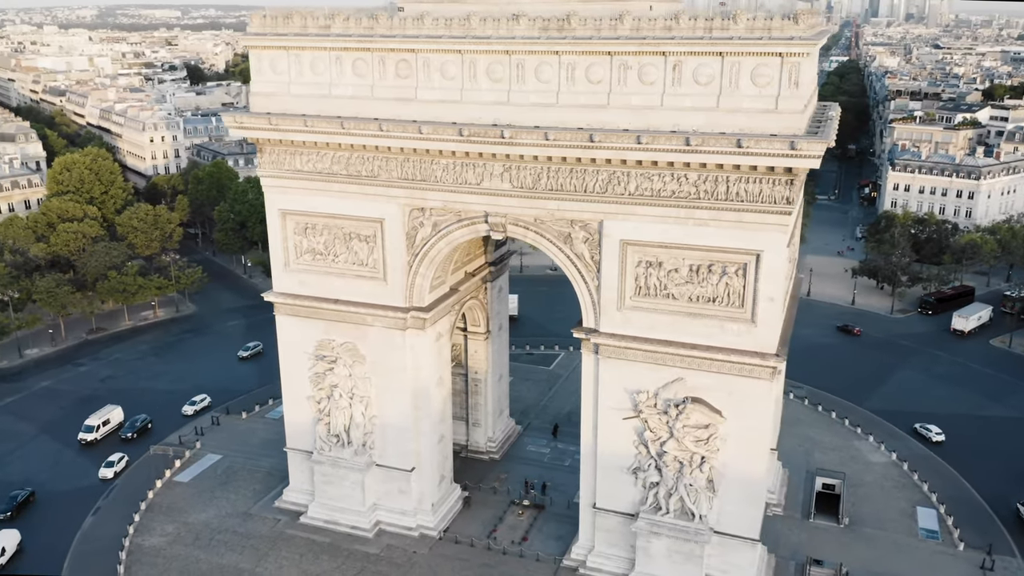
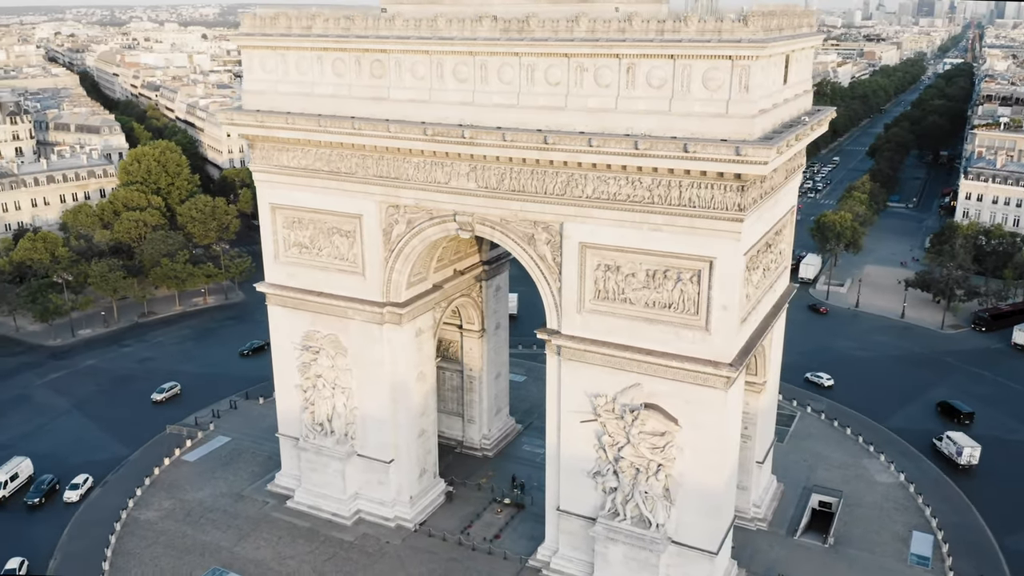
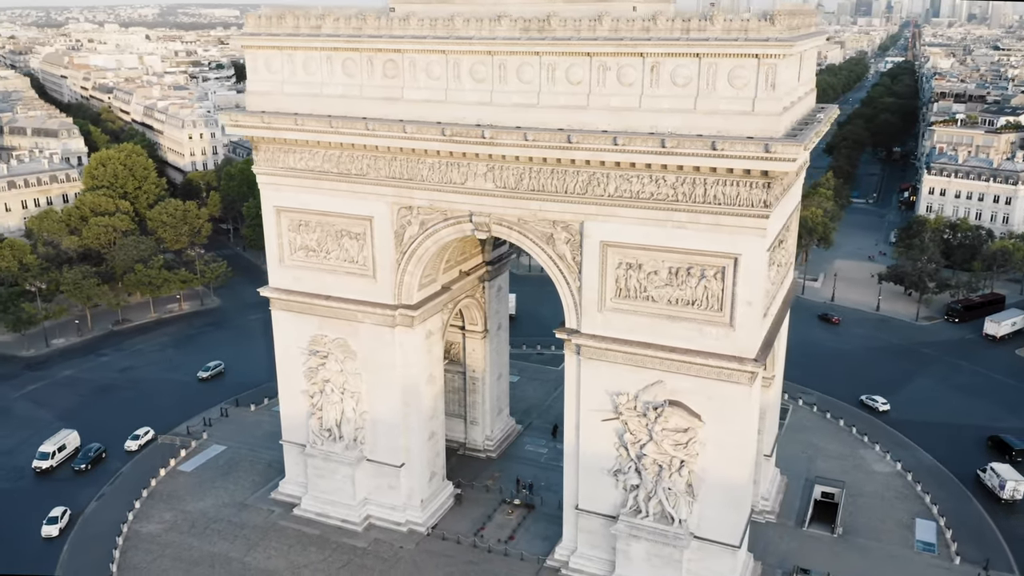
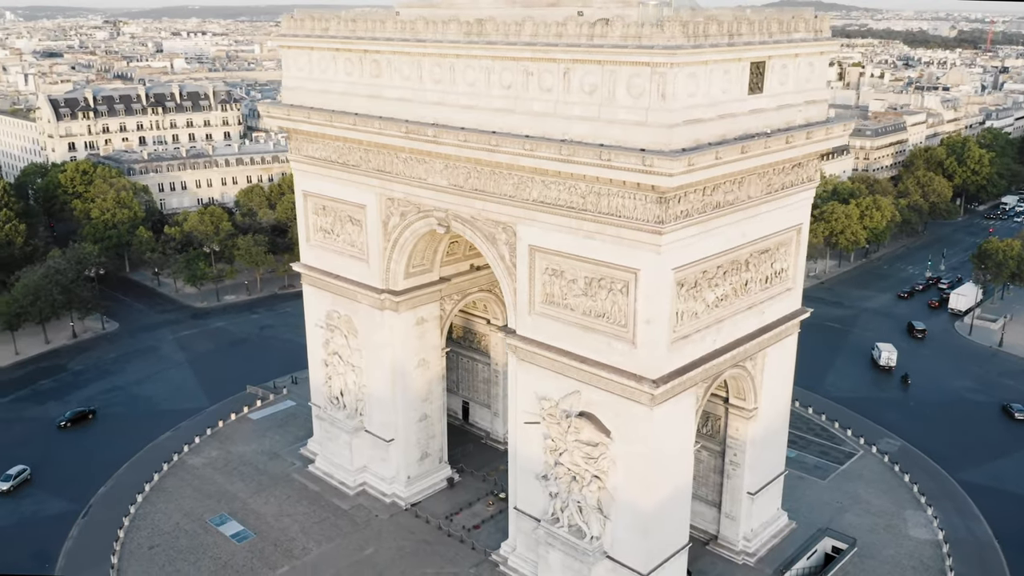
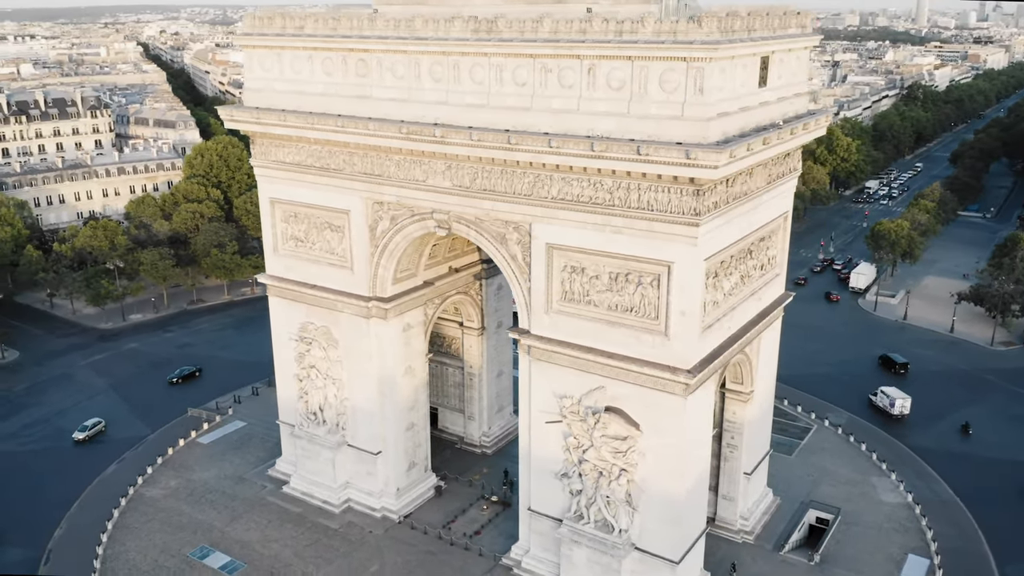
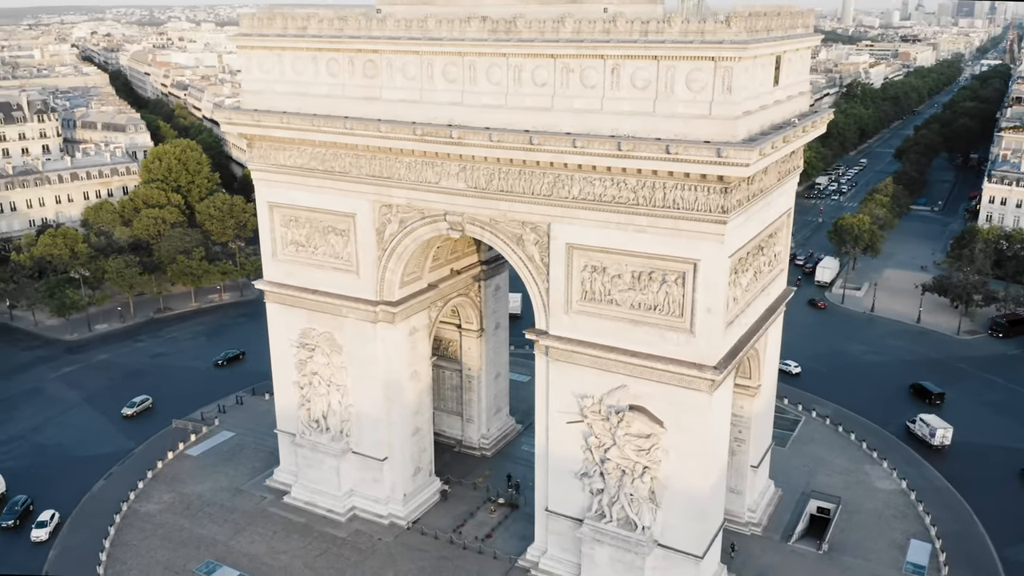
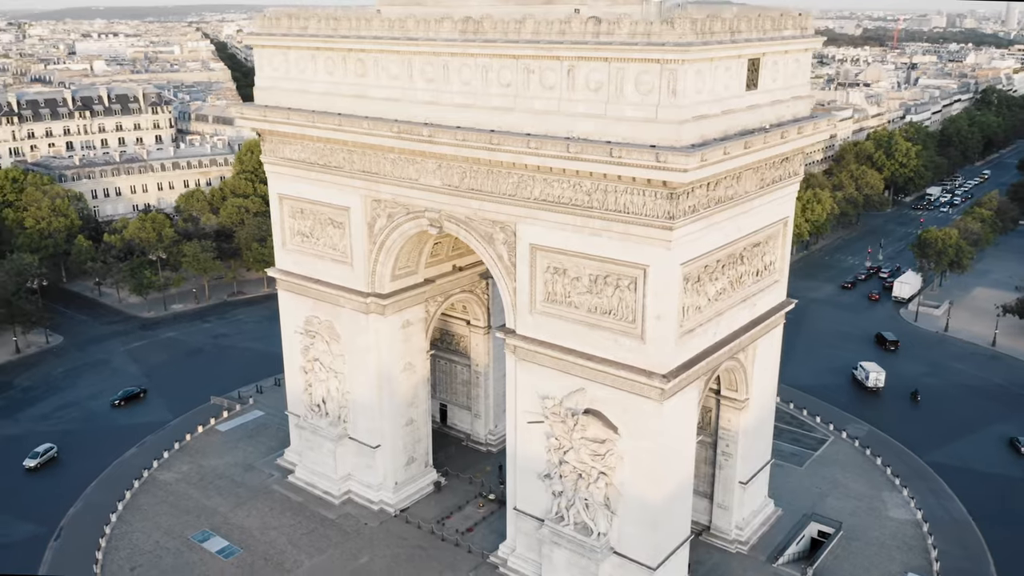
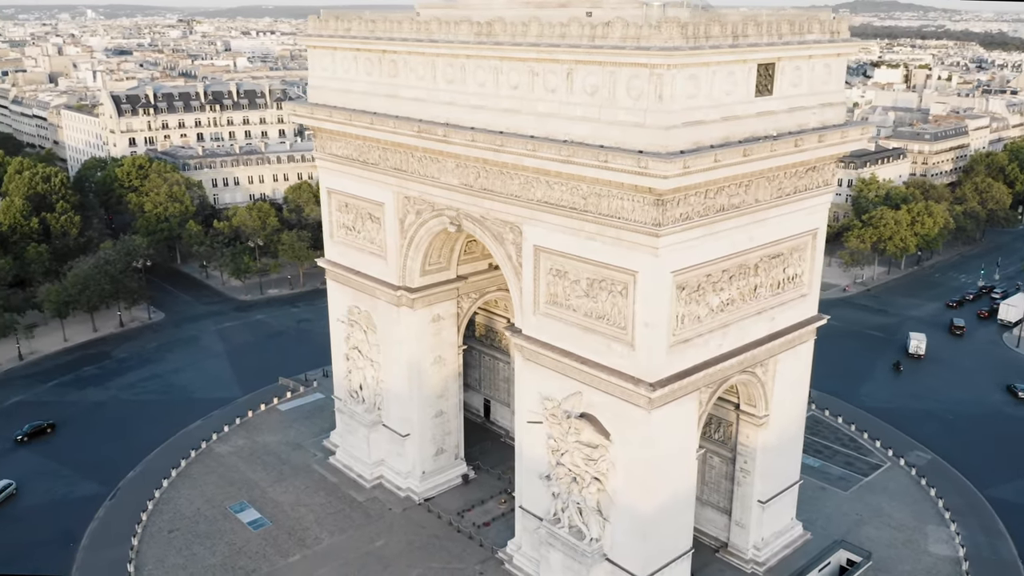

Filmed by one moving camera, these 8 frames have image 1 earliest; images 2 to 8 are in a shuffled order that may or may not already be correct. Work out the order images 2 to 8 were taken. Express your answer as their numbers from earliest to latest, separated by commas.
3, 2, 6, 5, 7, 4, 8
